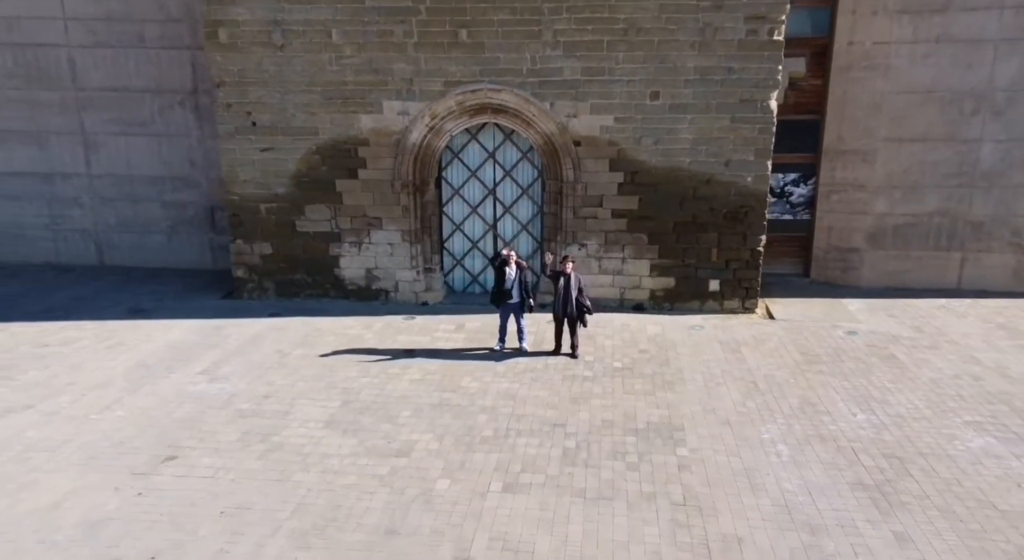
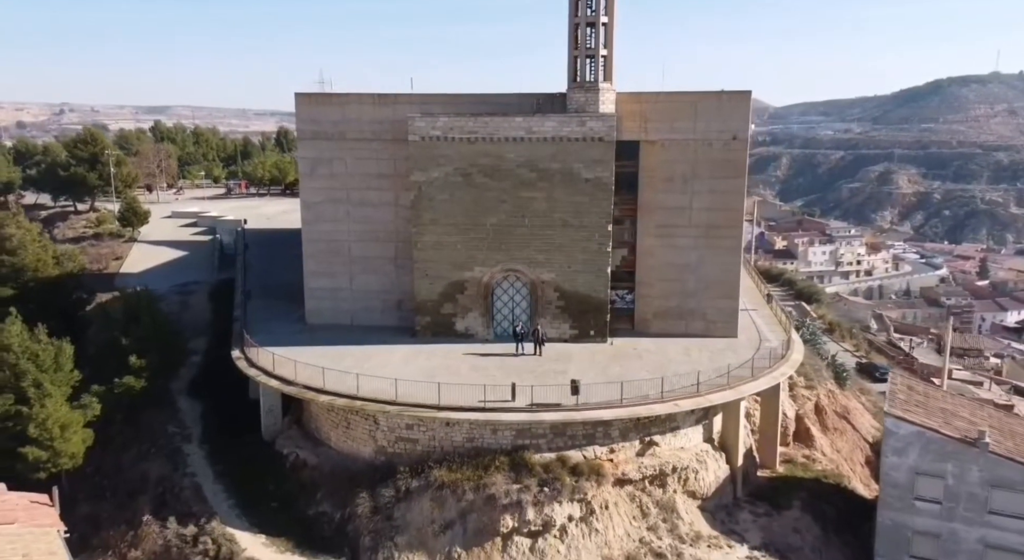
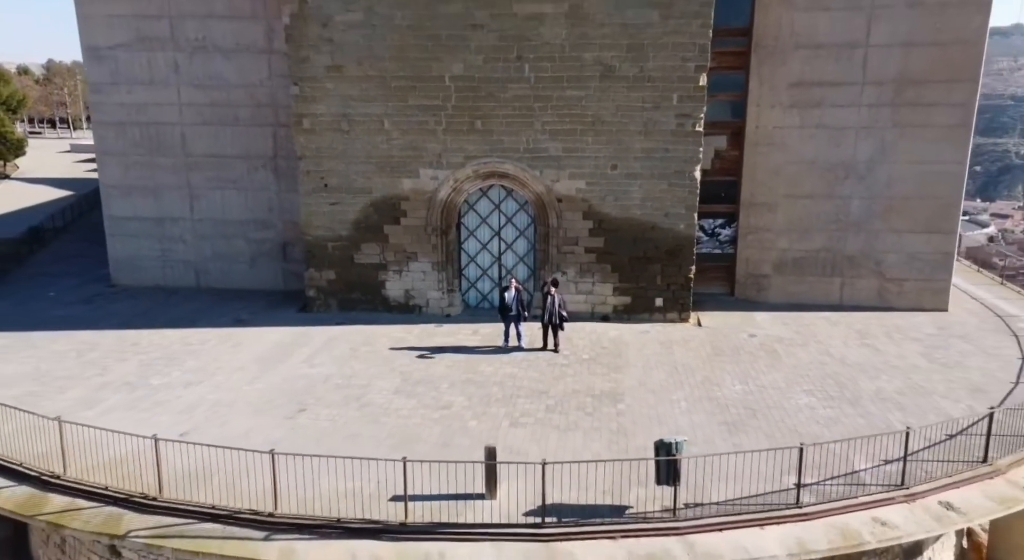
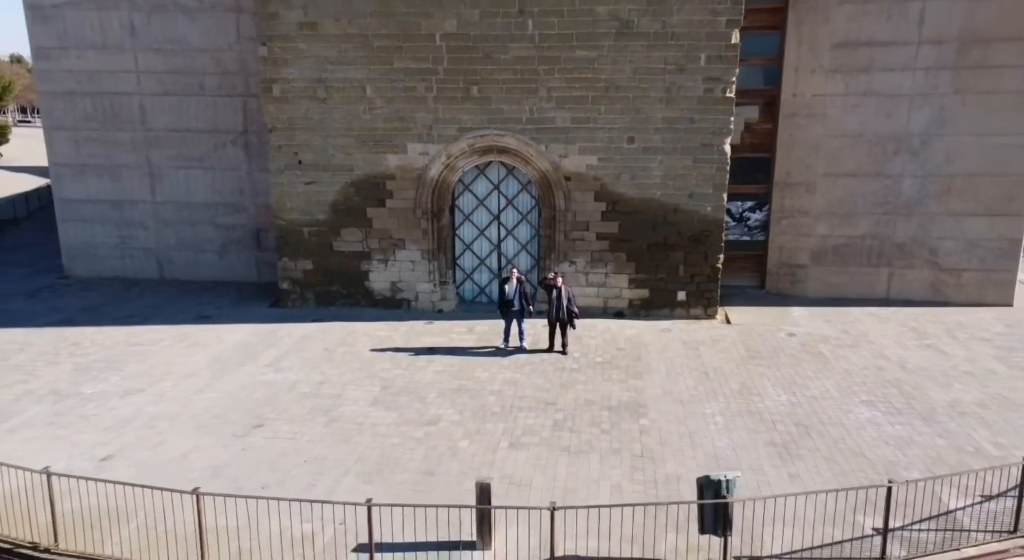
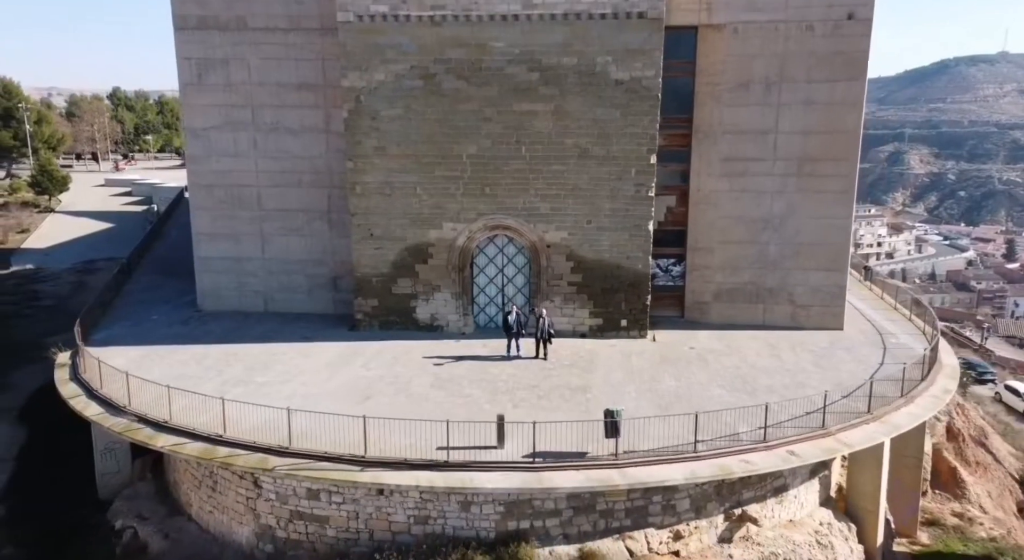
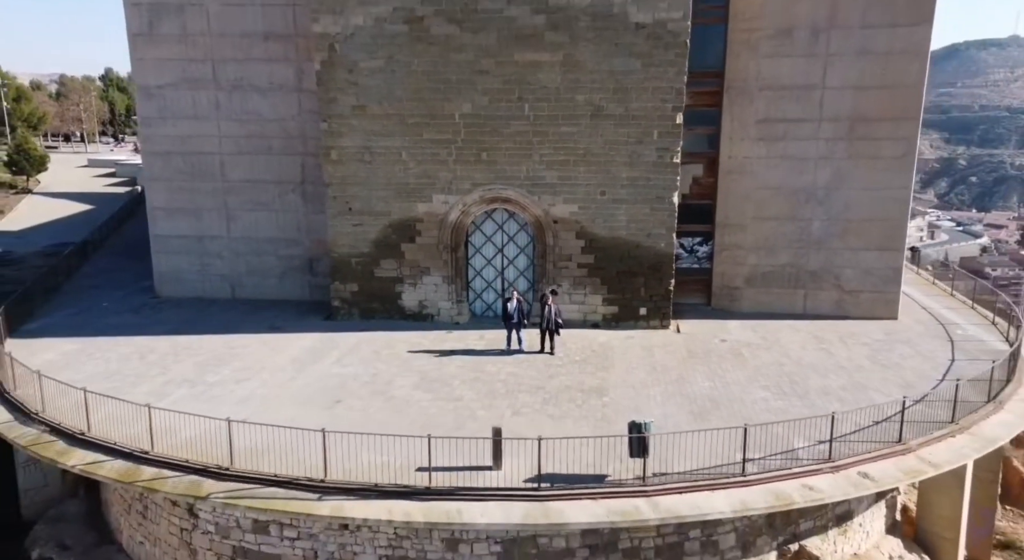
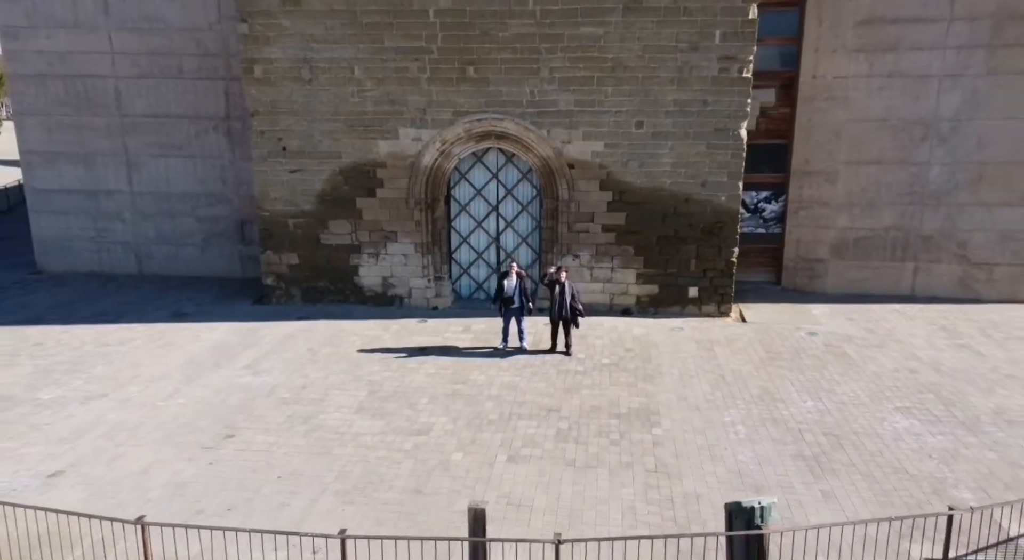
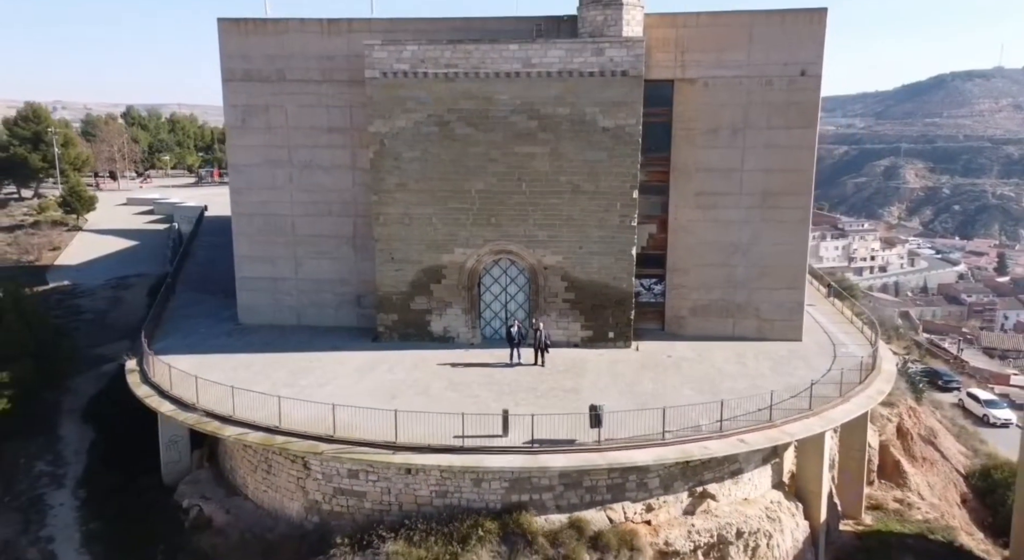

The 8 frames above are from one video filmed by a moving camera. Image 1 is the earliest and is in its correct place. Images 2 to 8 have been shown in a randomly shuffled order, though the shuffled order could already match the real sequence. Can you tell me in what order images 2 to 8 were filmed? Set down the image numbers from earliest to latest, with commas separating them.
7, 4, 3, 6, 5, 8, 2
